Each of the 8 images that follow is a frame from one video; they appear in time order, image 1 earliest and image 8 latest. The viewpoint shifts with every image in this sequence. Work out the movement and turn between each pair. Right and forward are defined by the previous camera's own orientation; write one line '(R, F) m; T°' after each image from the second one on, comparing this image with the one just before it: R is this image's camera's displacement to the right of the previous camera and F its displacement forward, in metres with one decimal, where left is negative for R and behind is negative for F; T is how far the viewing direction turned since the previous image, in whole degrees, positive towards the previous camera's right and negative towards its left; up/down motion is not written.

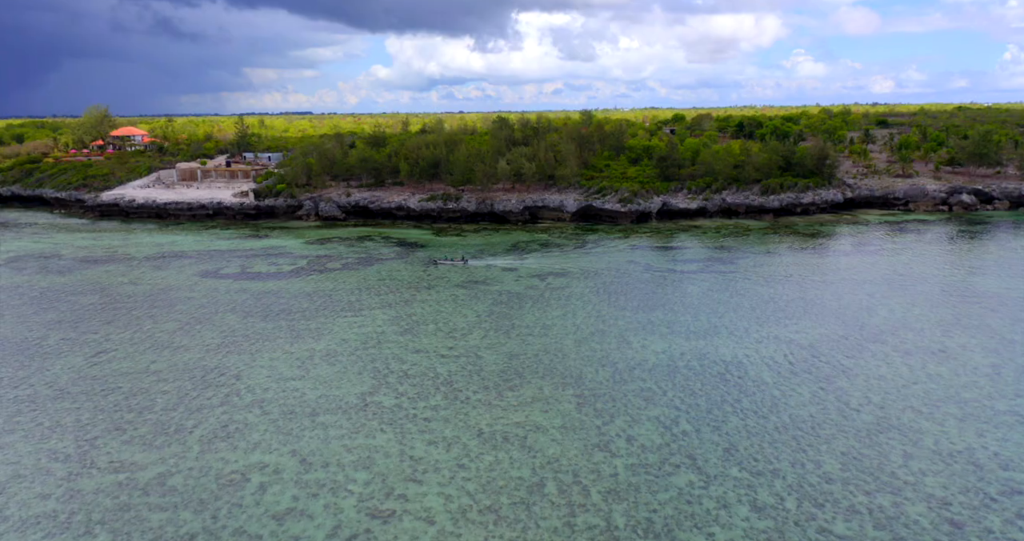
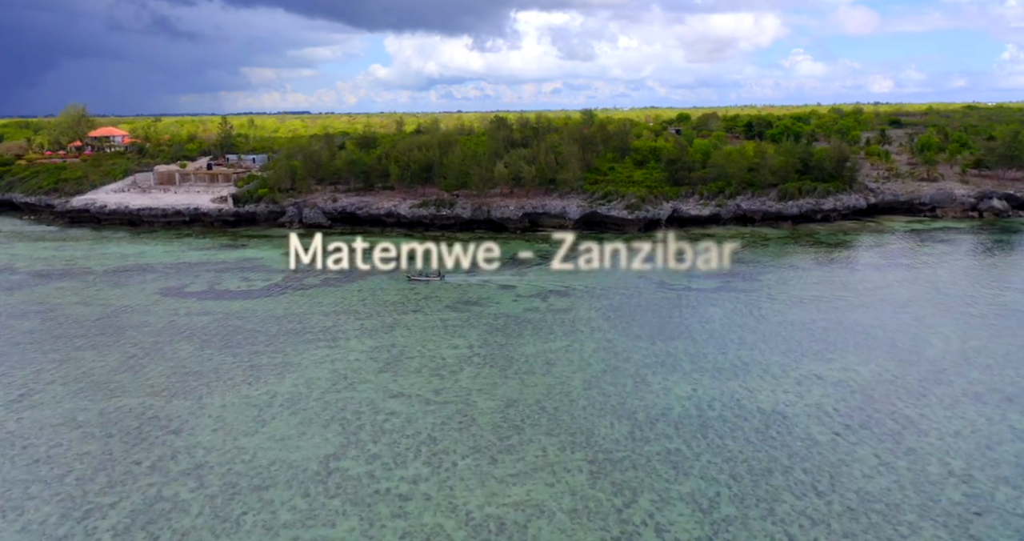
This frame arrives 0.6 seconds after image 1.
(0.0, +3.5) m; 0°
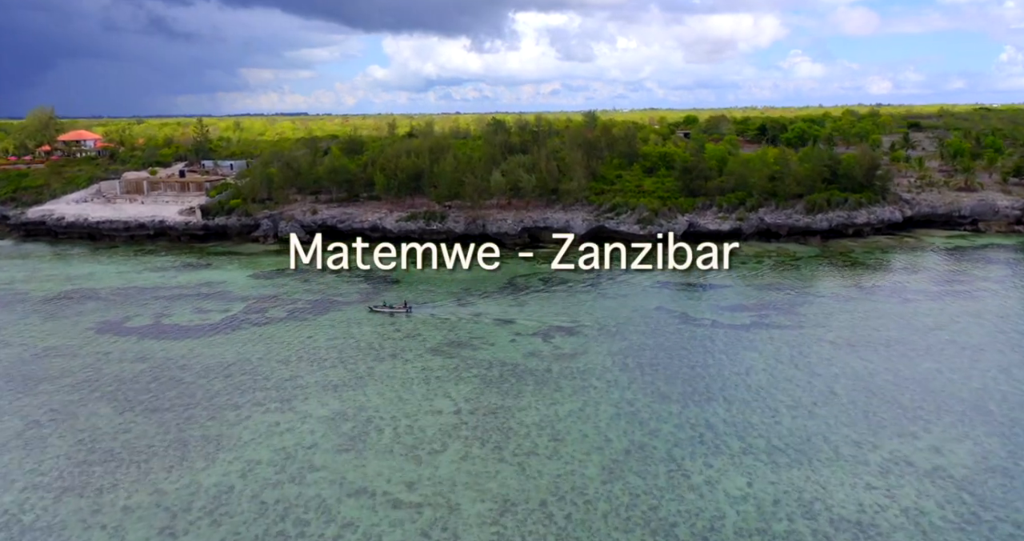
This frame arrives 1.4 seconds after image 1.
(0.0, +4.6) m; 0°
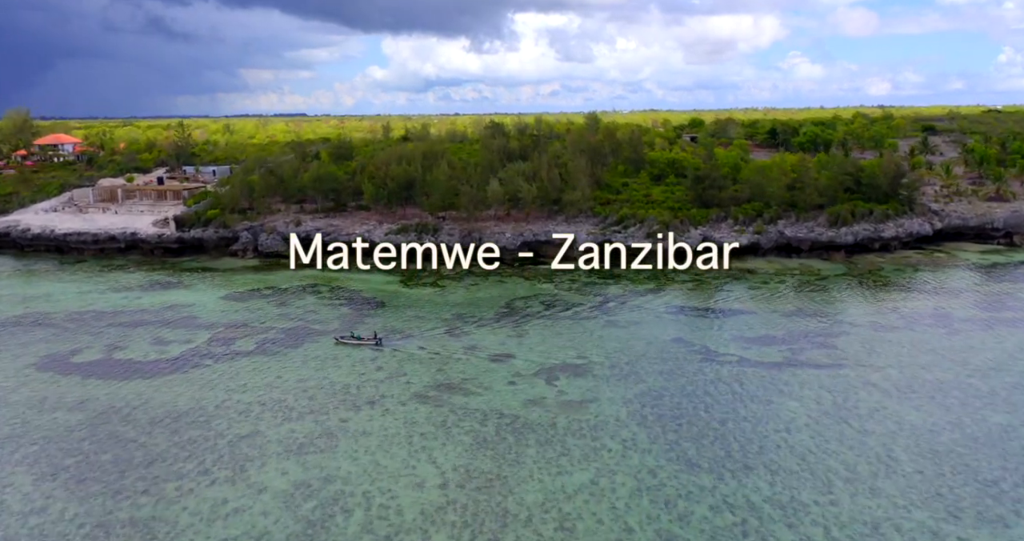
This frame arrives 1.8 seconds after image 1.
(0.0, +3.1) m; 0°
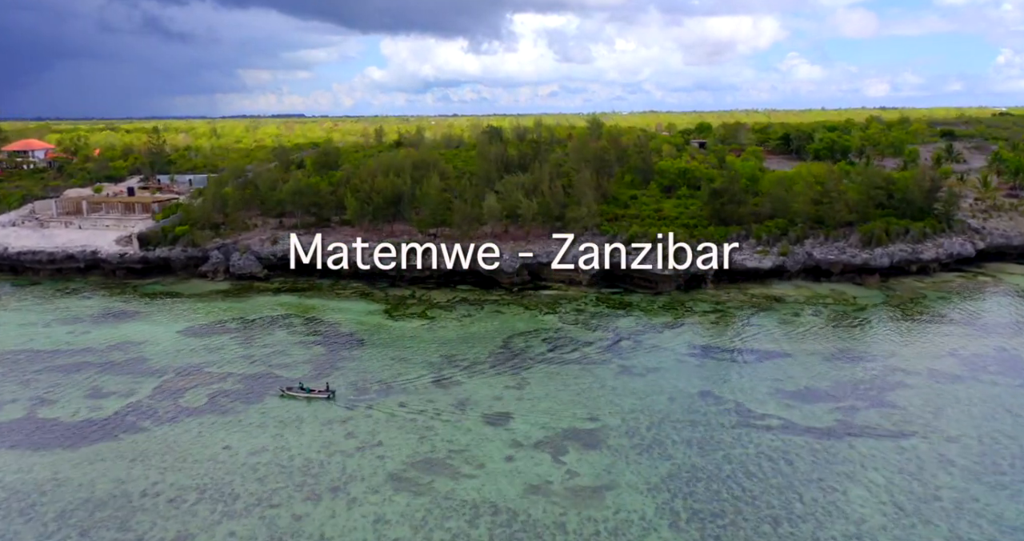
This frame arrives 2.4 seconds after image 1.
(0.0, +3.7) m; 0°
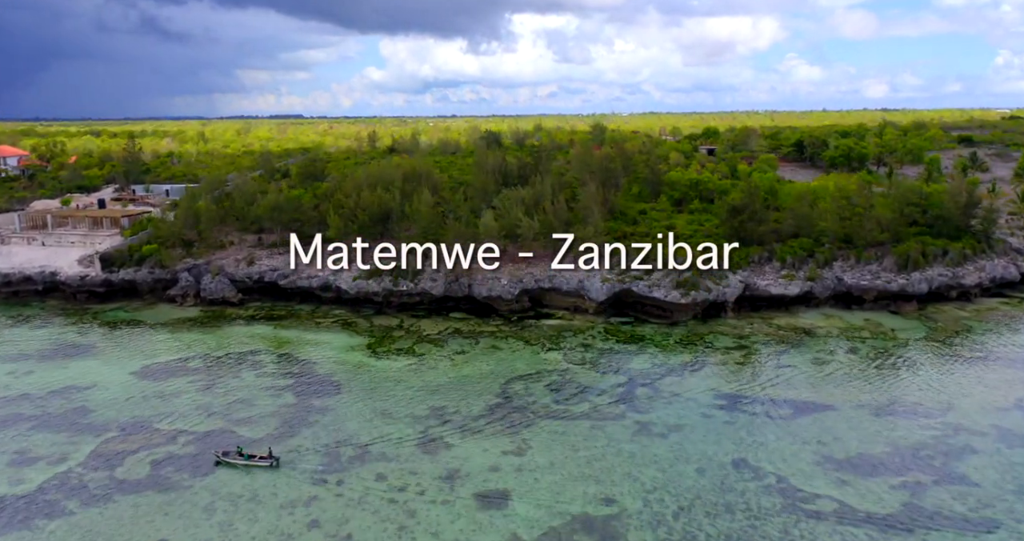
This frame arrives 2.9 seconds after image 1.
(0.0, +3.2) m; 0°
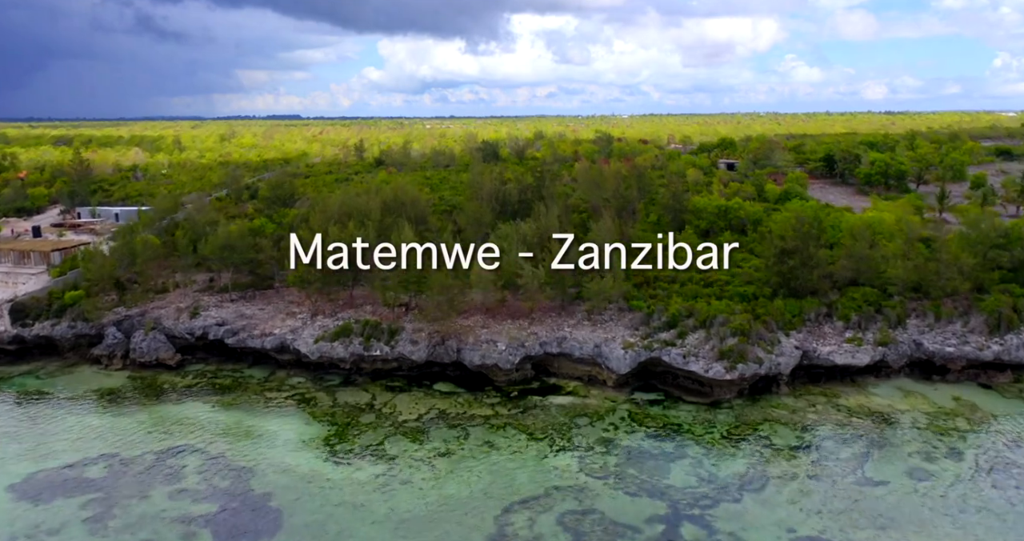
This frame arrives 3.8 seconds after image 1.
(0.0, +6.0) m; 0°
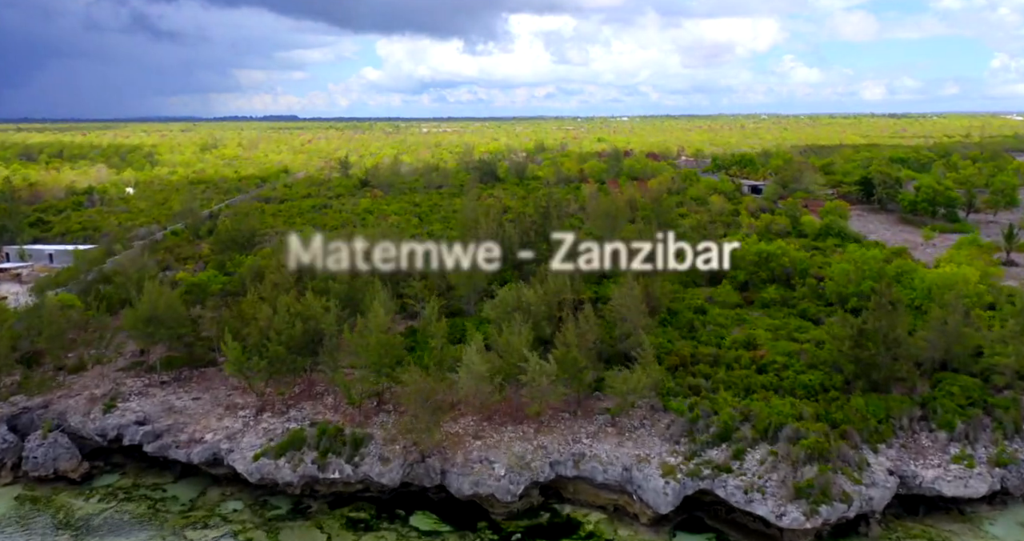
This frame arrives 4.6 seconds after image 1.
(-0.1, +6.0) m; 0°
